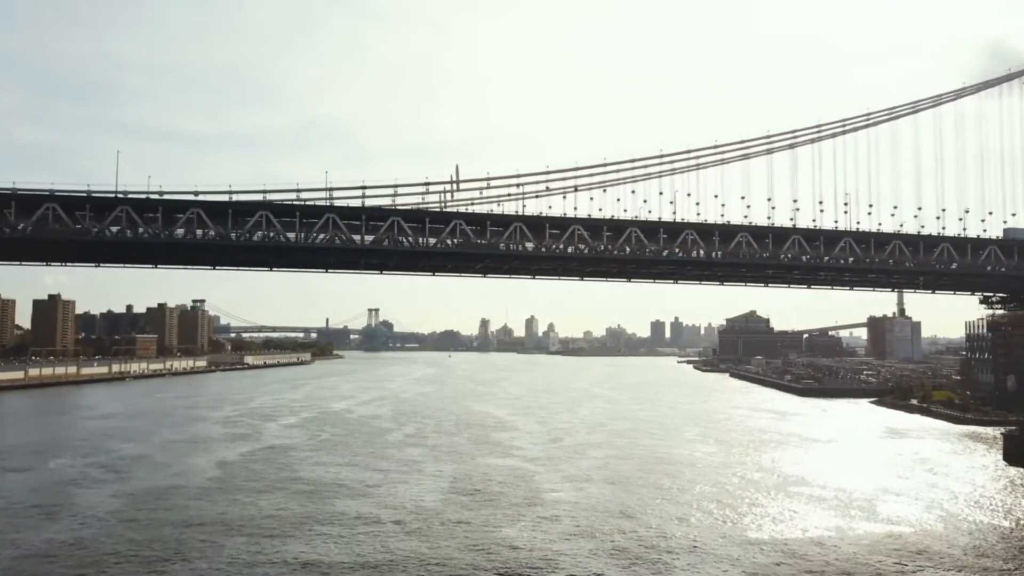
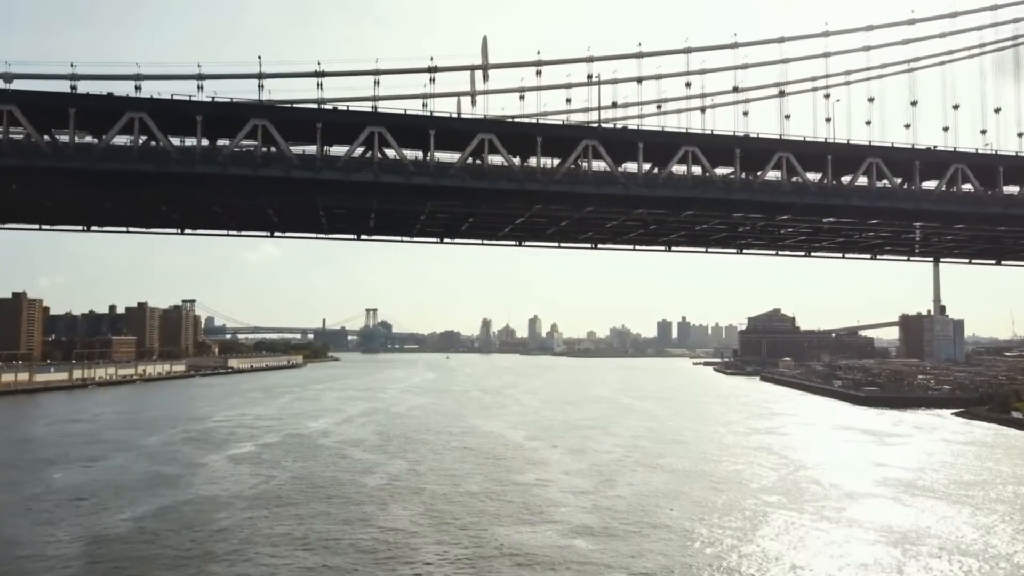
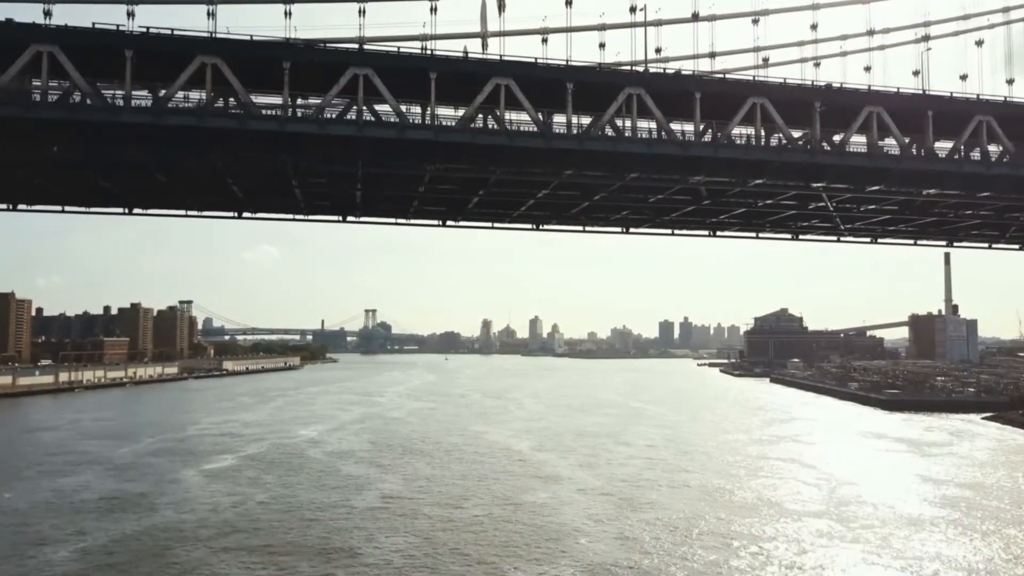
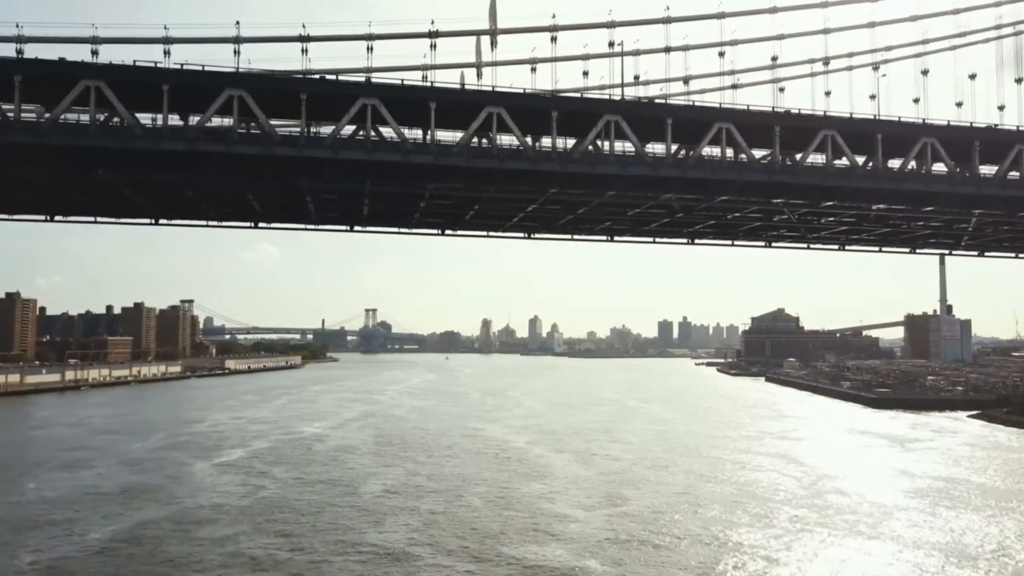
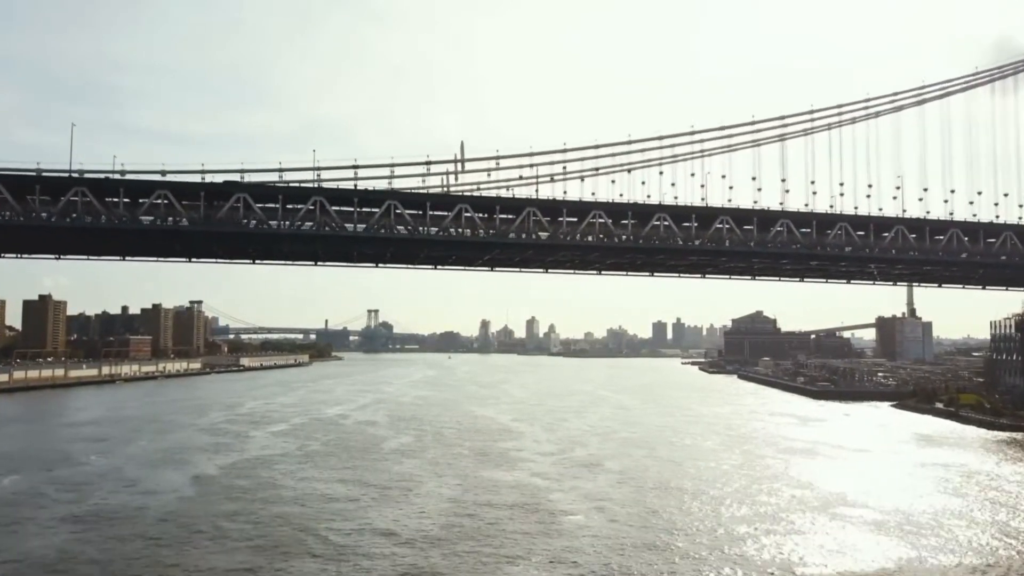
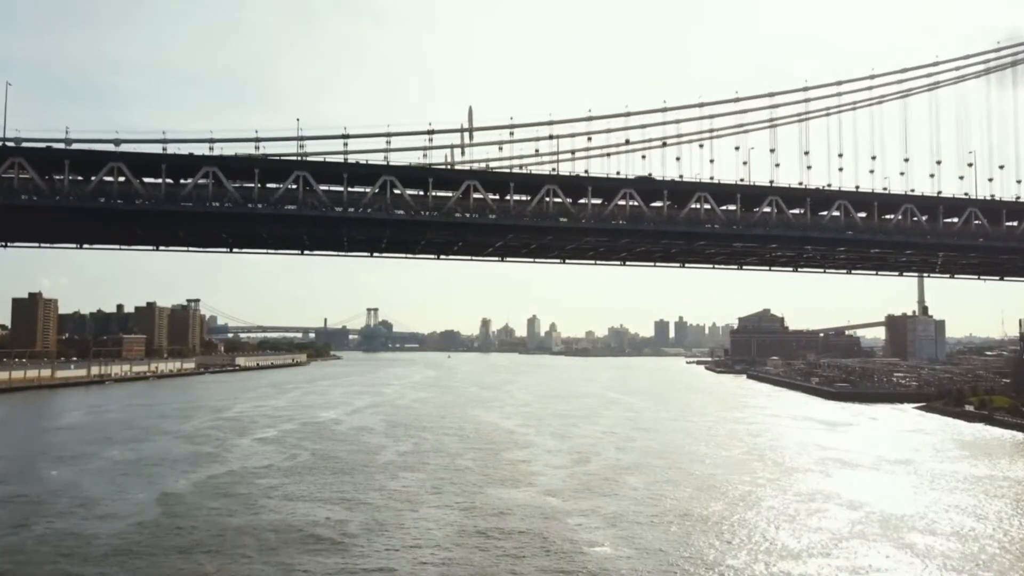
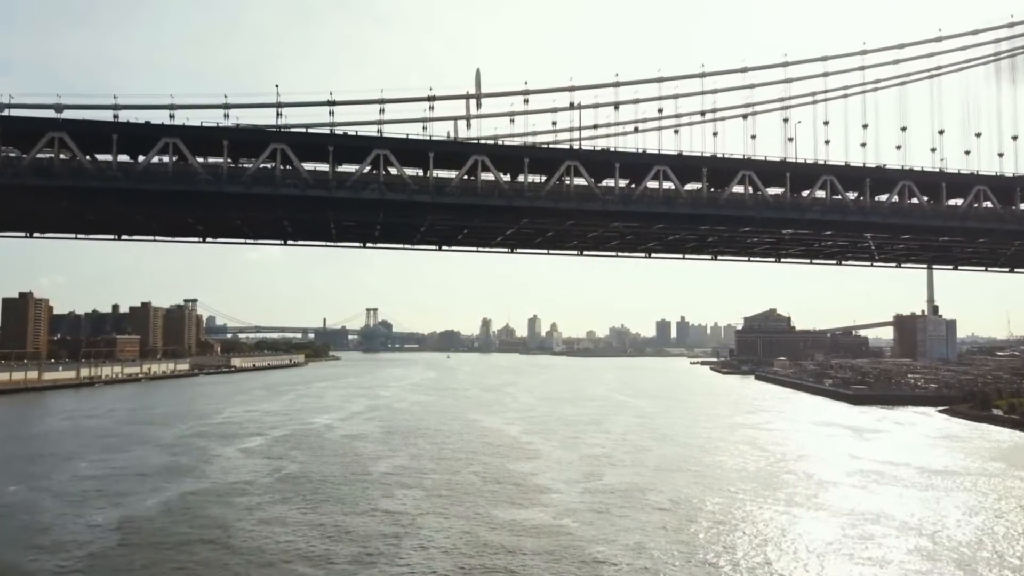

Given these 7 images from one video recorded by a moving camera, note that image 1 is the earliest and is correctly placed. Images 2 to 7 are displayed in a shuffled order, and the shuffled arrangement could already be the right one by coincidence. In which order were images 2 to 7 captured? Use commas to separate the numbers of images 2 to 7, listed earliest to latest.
5, 6, 7, 2, 4, 3
